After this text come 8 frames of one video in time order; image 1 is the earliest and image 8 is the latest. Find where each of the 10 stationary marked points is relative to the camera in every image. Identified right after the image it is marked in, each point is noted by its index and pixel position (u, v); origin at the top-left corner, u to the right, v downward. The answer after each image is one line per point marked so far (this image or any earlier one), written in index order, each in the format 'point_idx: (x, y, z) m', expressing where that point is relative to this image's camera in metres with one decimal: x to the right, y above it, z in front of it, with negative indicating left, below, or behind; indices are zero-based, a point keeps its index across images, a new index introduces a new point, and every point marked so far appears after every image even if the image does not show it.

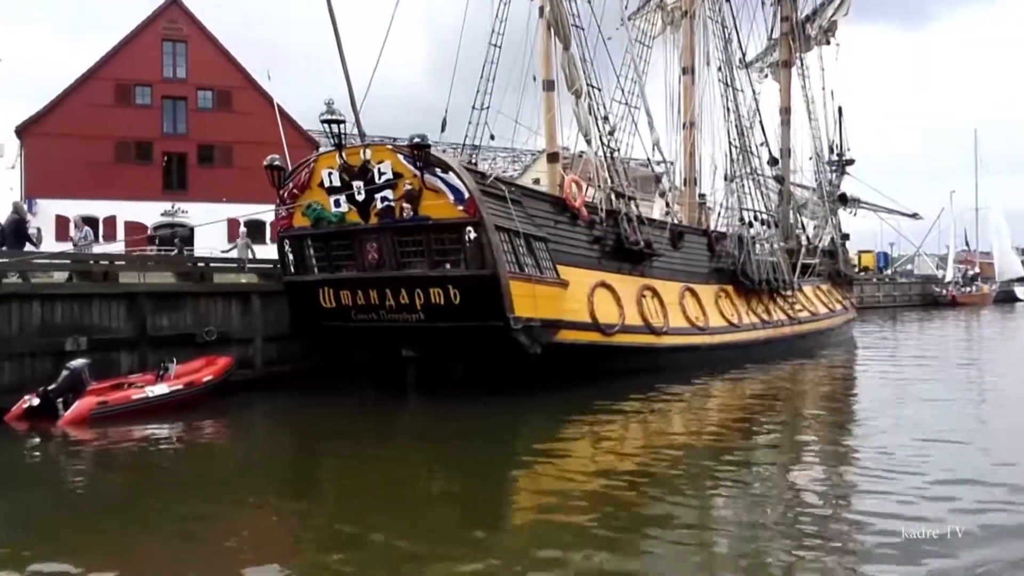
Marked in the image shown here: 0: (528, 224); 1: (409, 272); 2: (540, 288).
0: (+0.3, +1.0, +13.6) m
1: (-1.6, +0.2, +13.1) m
2: (+0.4, 0.0, +13.2) m
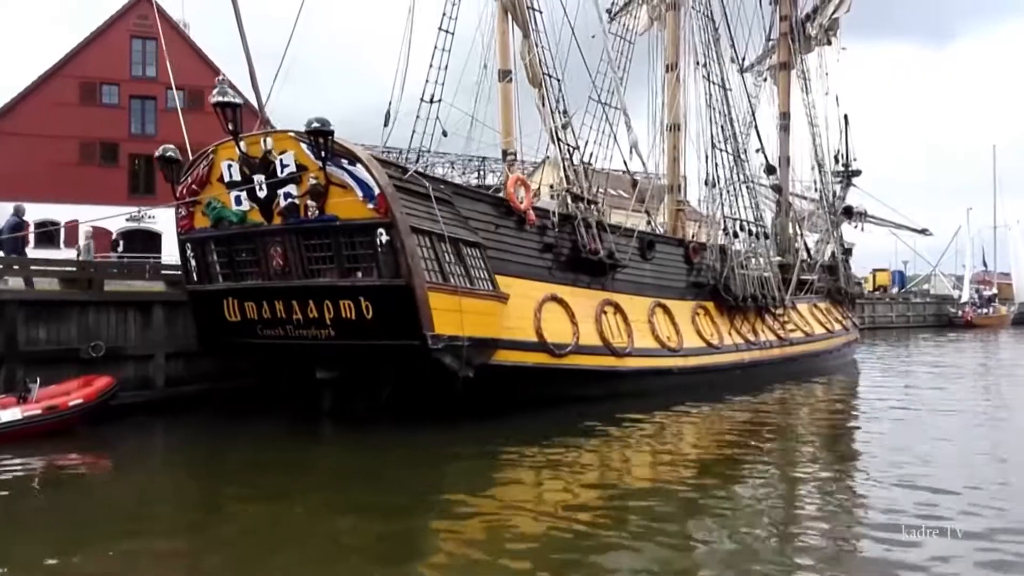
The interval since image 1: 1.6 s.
0: (-0.7, +0.8, +11.7) m
1: (-2.6, +0.1, +11.2) m
2: (-0.6, -0.2, +11.3) m
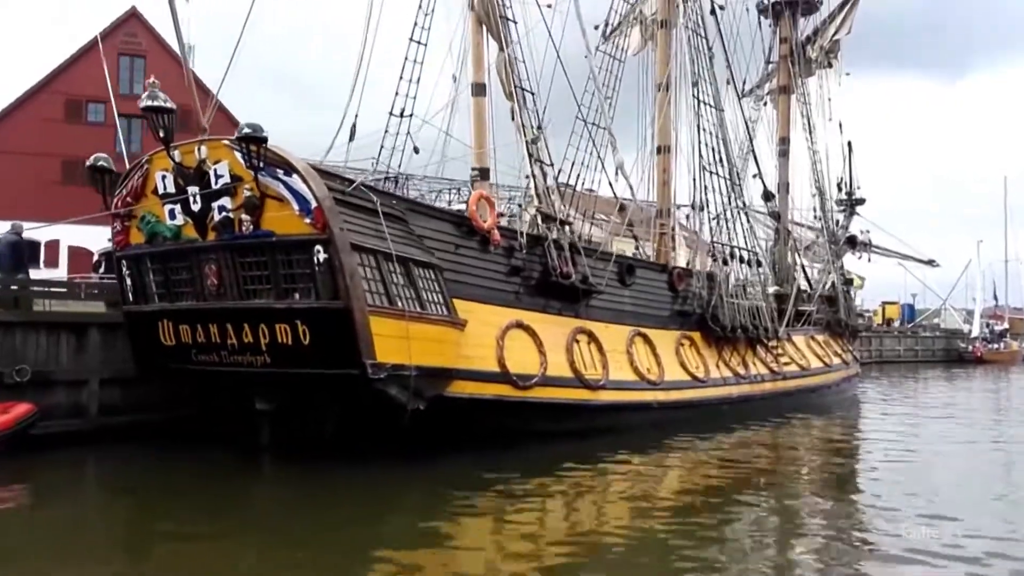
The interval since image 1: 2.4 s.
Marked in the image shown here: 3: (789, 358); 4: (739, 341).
0: (-1.3, +0.5, +10.7) m
1: (-3.1, -0.2, +10.3) m
2: (-1.1, -0.5, +10.3) m
3: (+6.2, -1.6, +19.3) m
4: (+4.6, -1.1, +17.5) m
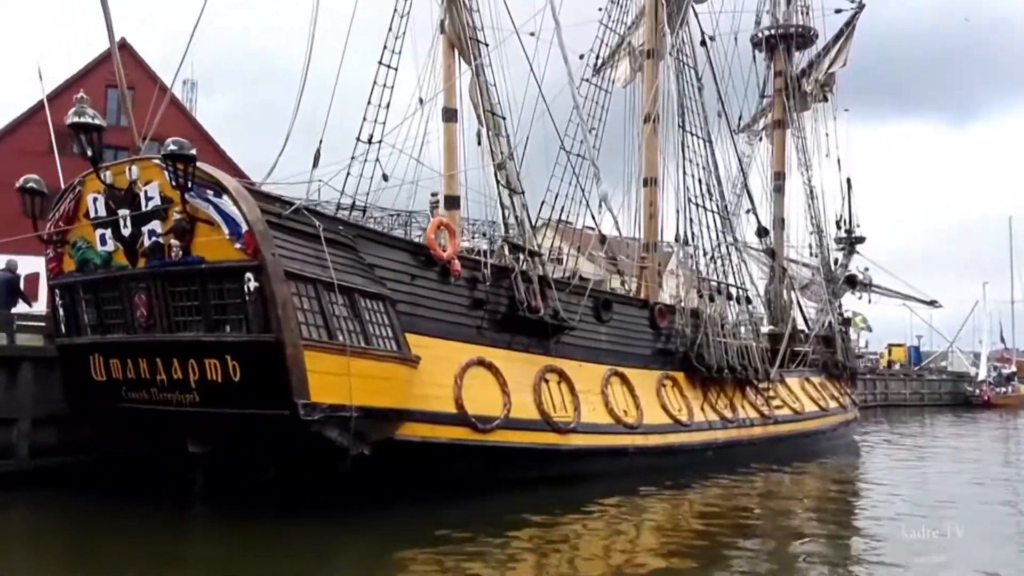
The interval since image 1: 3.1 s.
0: (-1.8, +0.2, +9.9) m
1: (-3.7, -0.5, +9.4) m
2: (-1.7, -0.9, +9.5) m
3: (+5.8, -2.4, +18.3) m
4: (+4.2, -1.8, +16.6) m
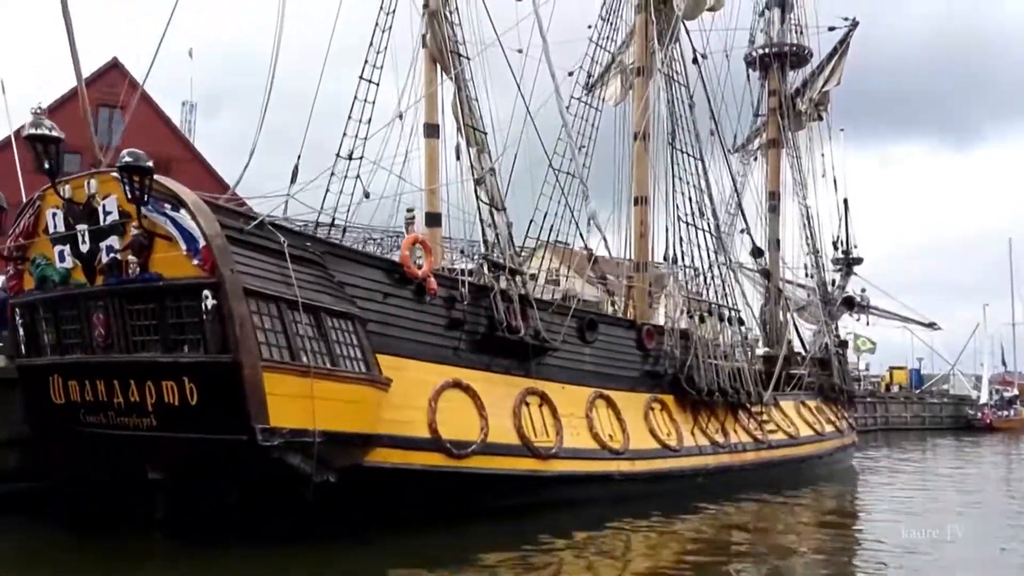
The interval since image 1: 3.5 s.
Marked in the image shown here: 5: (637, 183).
0: (-2.1, -0.1, +9.5) m
1: (-4.0, -0.7, +9.0) m
2: (-2.0, -1.1, +9.0) m
3: (+5.5, -2.9, +17.9) m
4: (+3.9, -2.2, +16.1) m
5: (+2.7, +2.3, +18.9) m
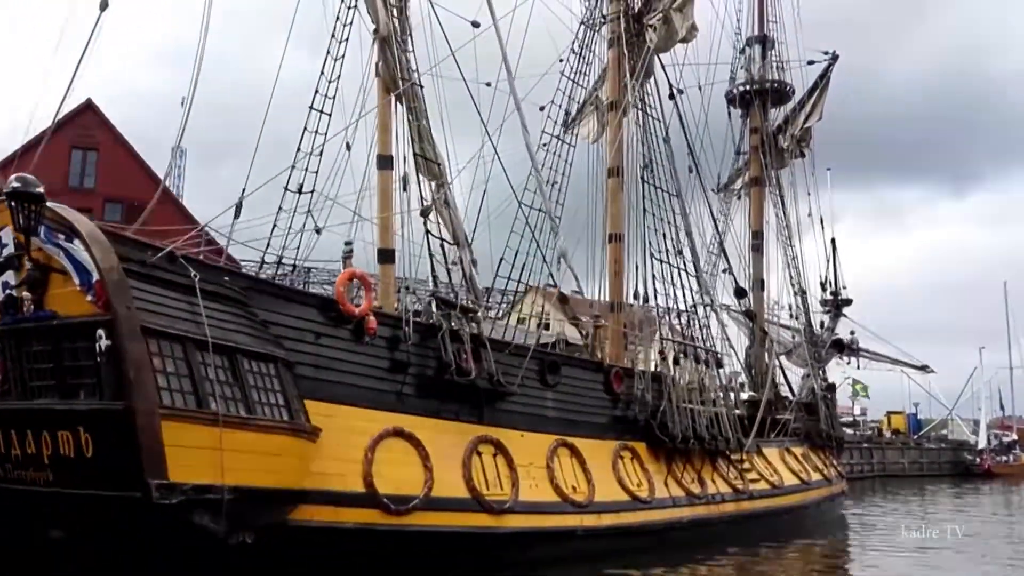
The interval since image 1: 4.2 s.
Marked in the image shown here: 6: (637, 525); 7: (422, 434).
0: (-2.7, -0.4, +8.7) m
1: (-4.6, -1.1, +8.1) m
2: (-2.6, -1.4, +8.1) m
3: (+4.9, -3.7, +16.9) m
4: (+3.2, -2.9, +15.2) m
5: (+2.1, +1.4, +18.2) m
6: (+1.9, -3.6, +13.0) m
7: (-1.1, -1.8, +10.4) m
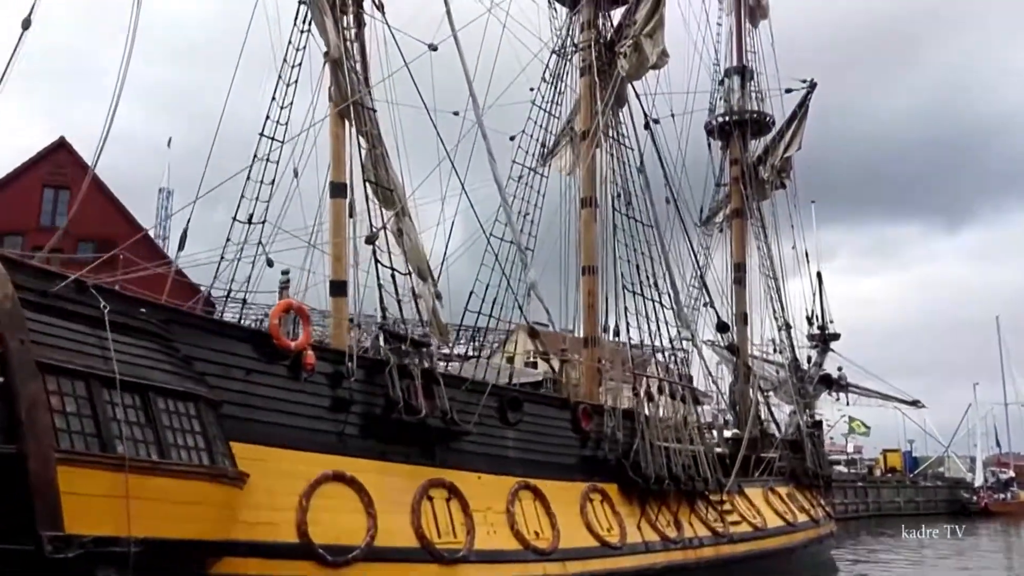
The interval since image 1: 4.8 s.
0: (-3.3, -0.7, +8.0) m
1: (-5.1, -1.4, +7.4) m
2: (-3.1, -1.7, +7.4) m
3: (+4.3, -4.3, +16.1) m
4: (+2.7, -3.5, +14.4) m
5: (+1.5, +0.7, +17.6) m
6: (+1.4, -4.1, +12.2) m
7: (-1.6, -2.1, +9.6) m
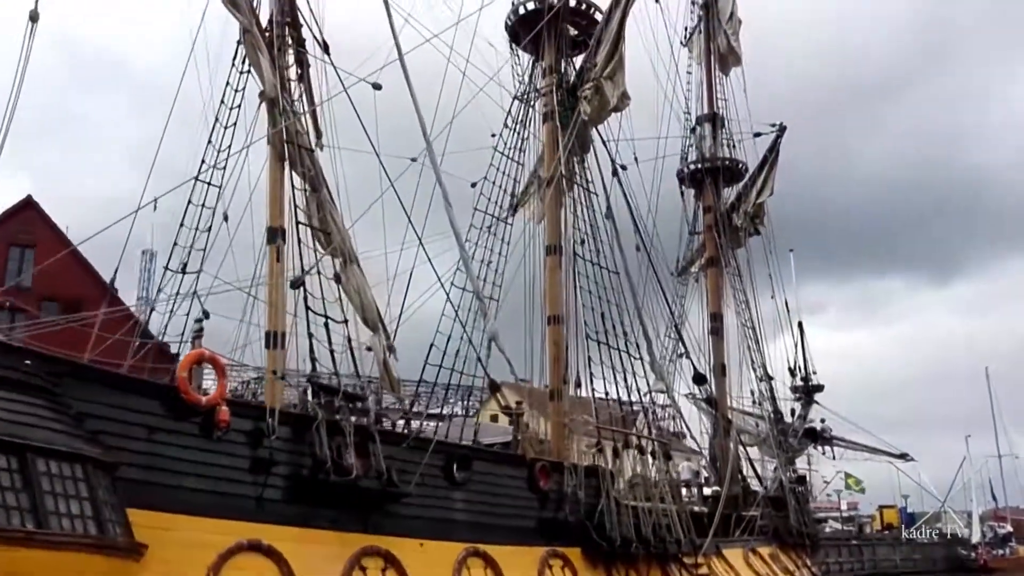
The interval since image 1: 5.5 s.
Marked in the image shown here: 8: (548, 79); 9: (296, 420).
0: (-3.9, -1.1, +7.1) m
1: (-5.7, -1.8, +6.5) m
2: (-3.7, -2.1, +6.5) m
3: (+3.6, -5.1, +15.0) m
4: (+2.0, -4.2, +13.4) m
5: (+0.7, -0.3, +16.9) m
6: (+0.7, -4.7, +11.2) m
7: (-2.3, -2.6, +8.7) m
8: (+0.7, +4.3, +17.5) m
9: (-2.3, -1.4, +9.3) m
